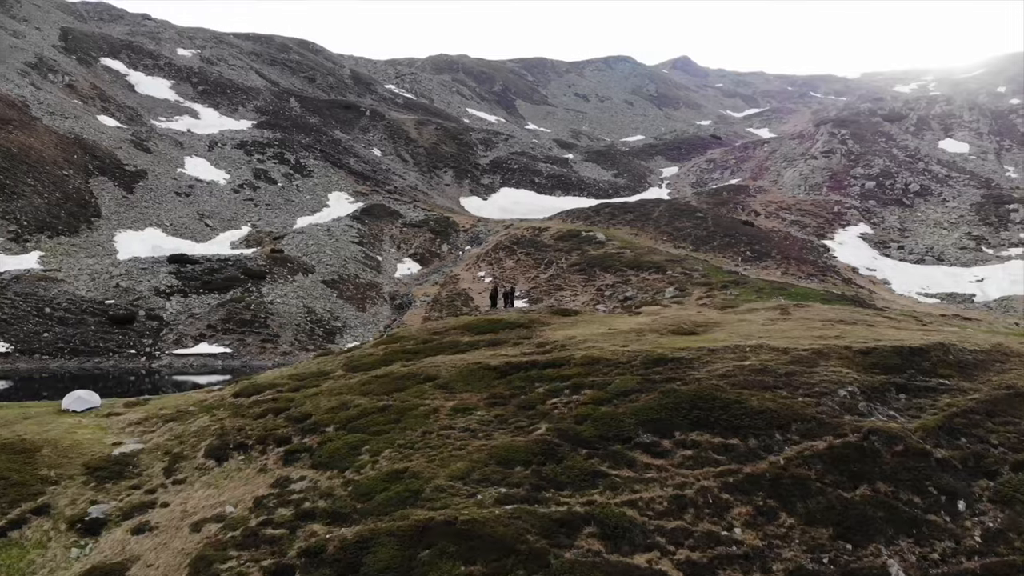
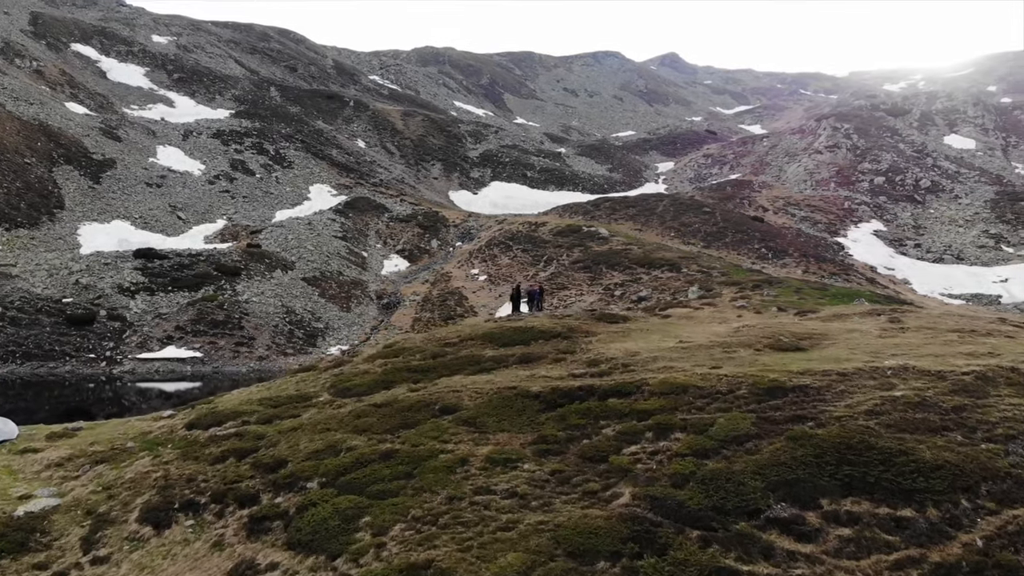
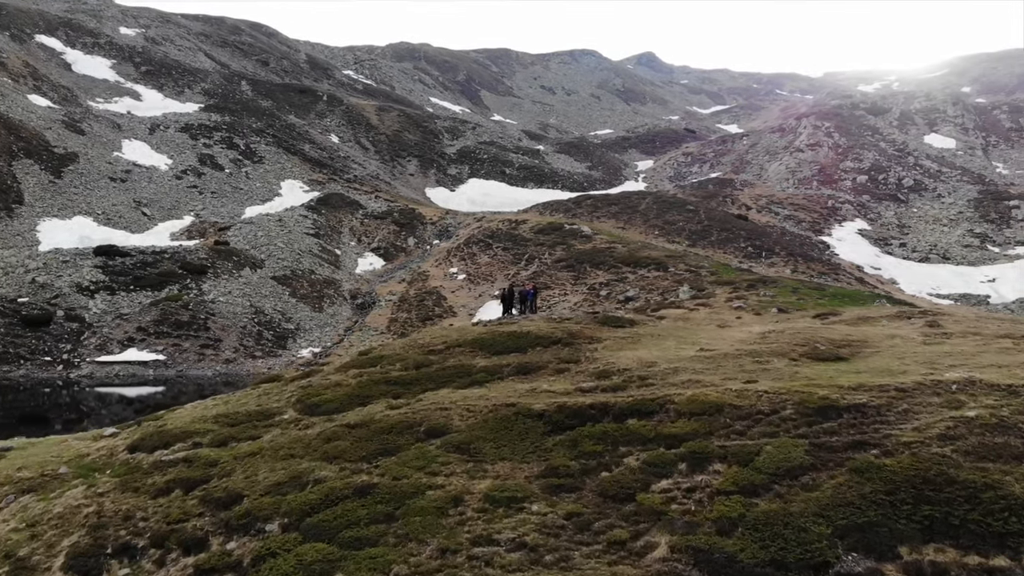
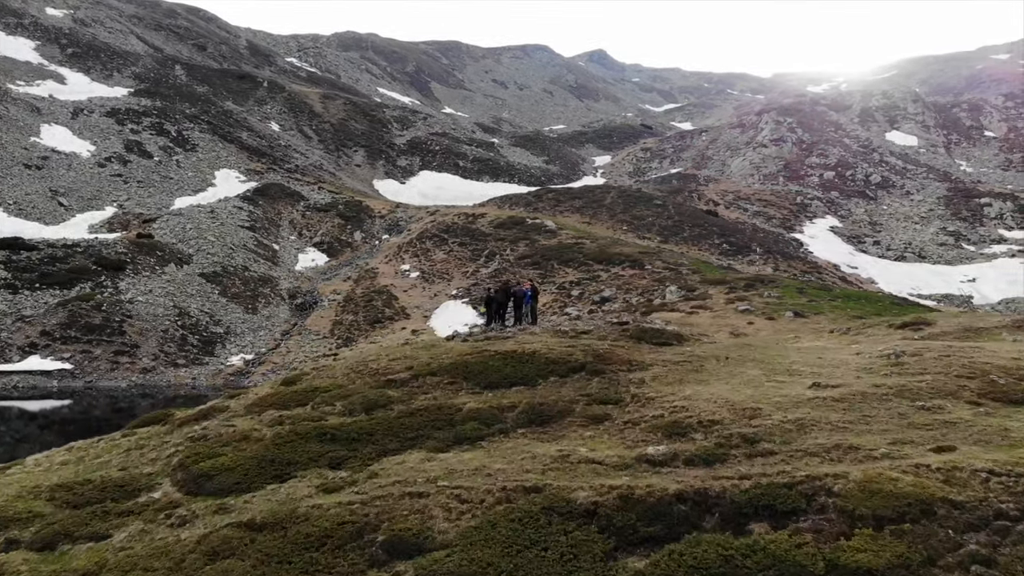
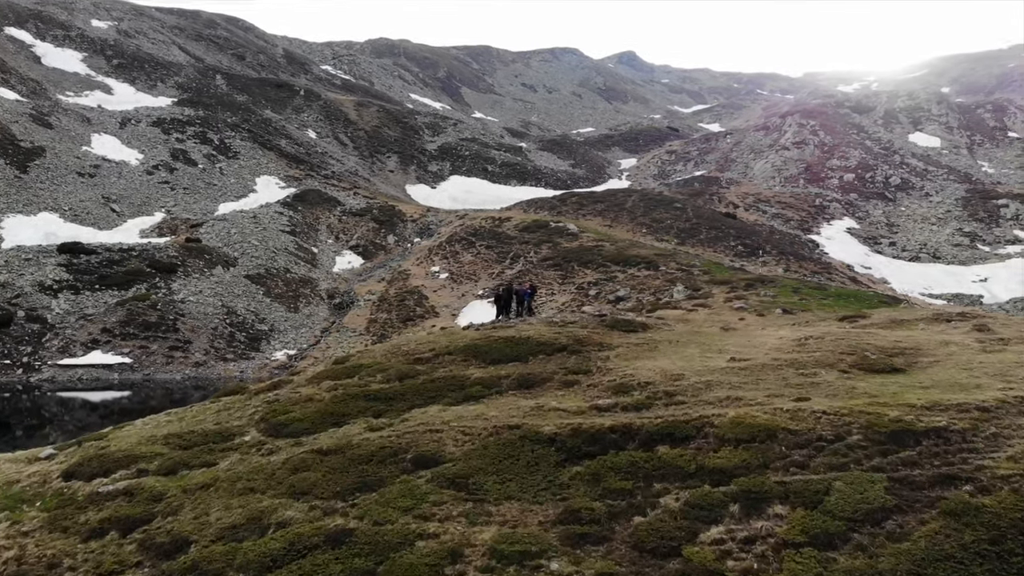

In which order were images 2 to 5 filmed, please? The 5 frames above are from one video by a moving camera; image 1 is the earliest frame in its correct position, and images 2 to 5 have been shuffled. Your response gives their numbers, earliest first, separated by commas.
2, 3, 5, 4
